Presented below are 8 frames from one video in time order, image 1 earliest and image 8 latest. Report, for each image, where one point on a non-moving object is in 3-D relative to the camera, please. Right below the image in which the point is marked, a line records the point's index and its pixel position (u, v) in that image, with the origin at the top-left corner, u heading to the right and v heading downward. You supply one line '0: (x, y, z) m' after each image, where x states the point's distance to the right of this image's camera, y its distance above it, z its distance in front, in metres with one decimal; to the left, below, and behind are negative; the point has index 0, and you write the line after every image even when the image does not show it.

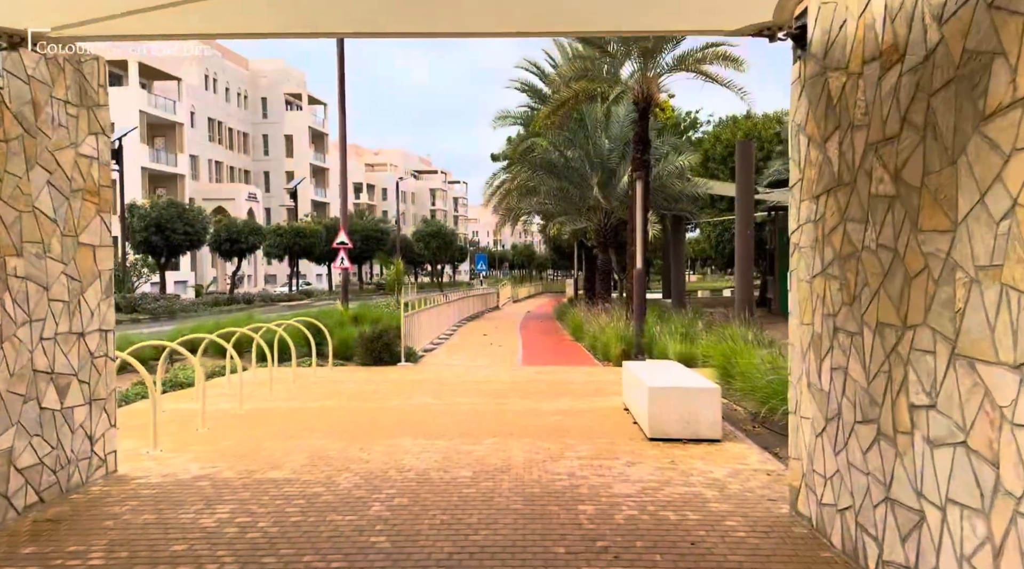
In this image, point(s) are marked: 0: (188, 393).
0: (-3.2, -1.1, +8.8) m
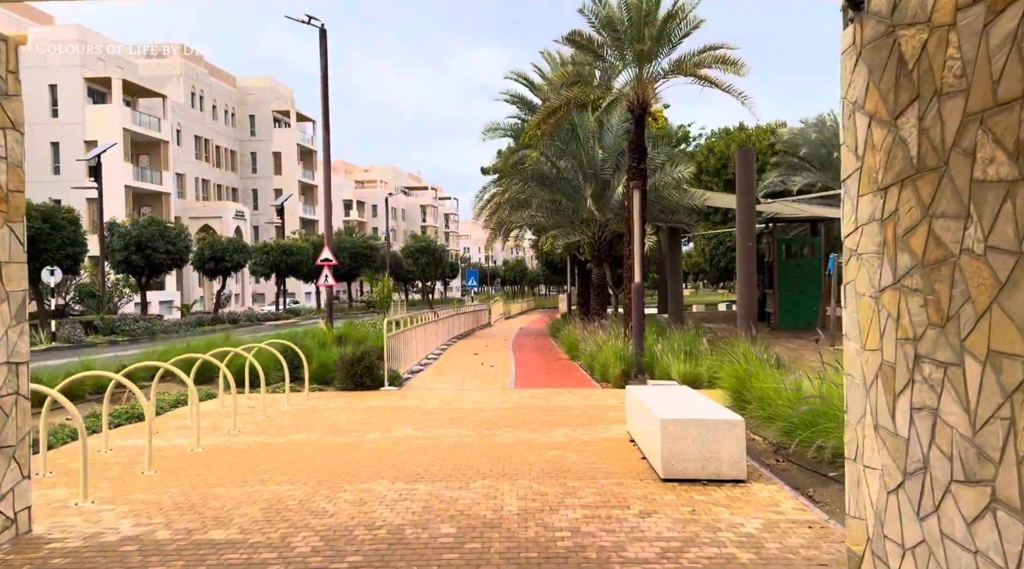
0: (-3.3, -1.3, +7.9) m
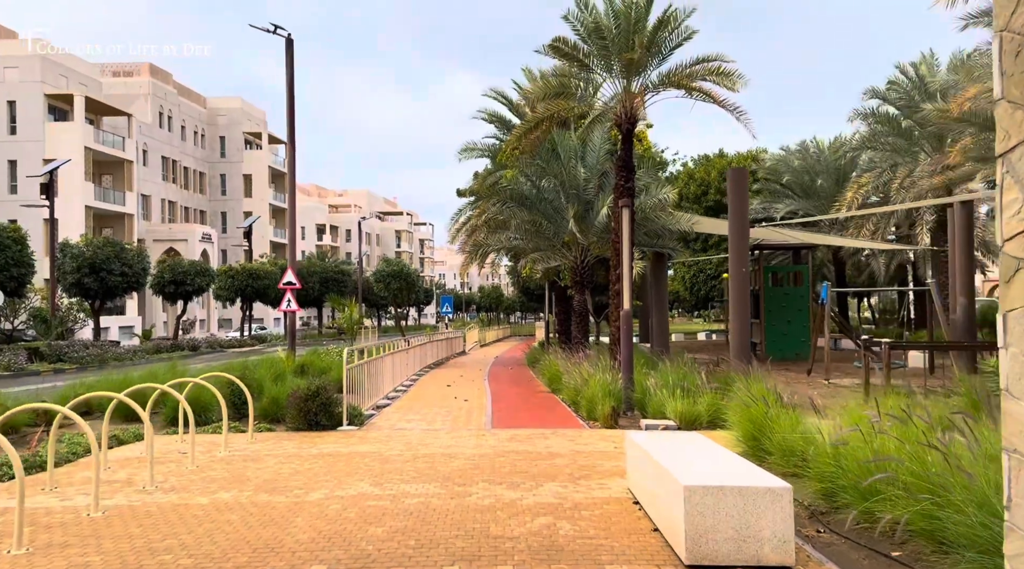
0: (-3.5, -1.4, +6.4) m
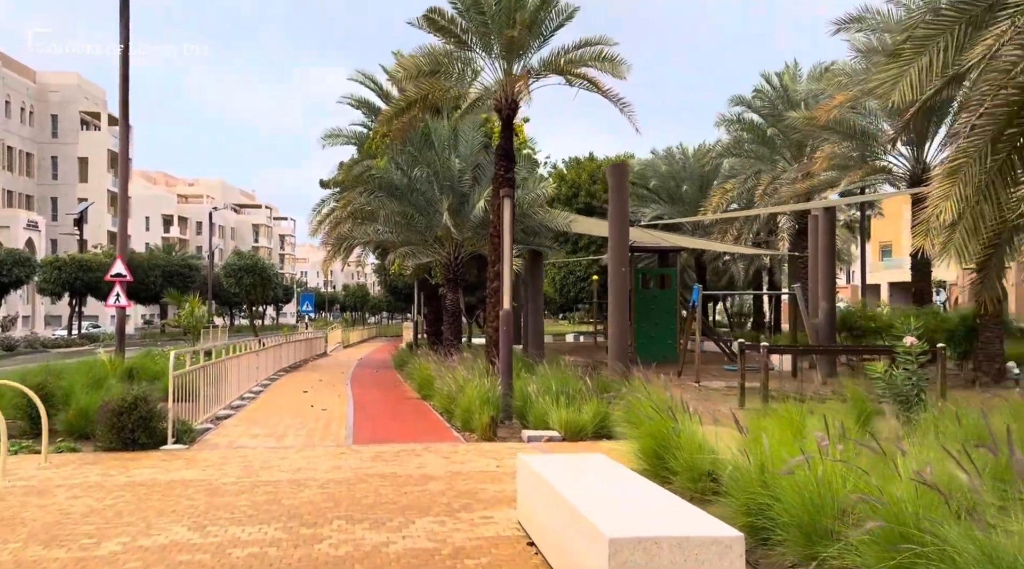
0: (-4.2, -1.3, +4.6) m
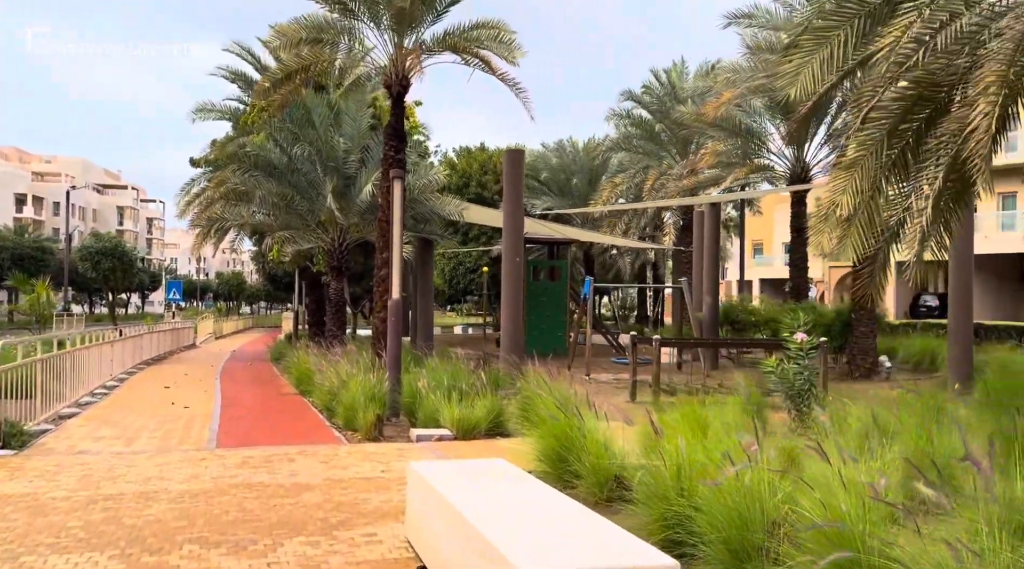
0: (-4.7, -1.2, +3.3) m
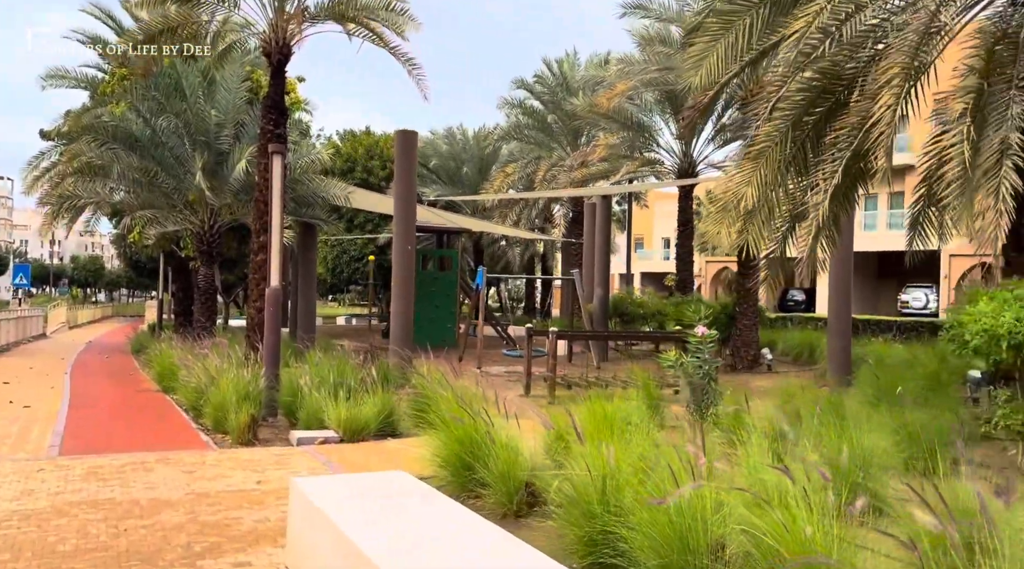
0: (-4.9, -1.0, +1.9) m
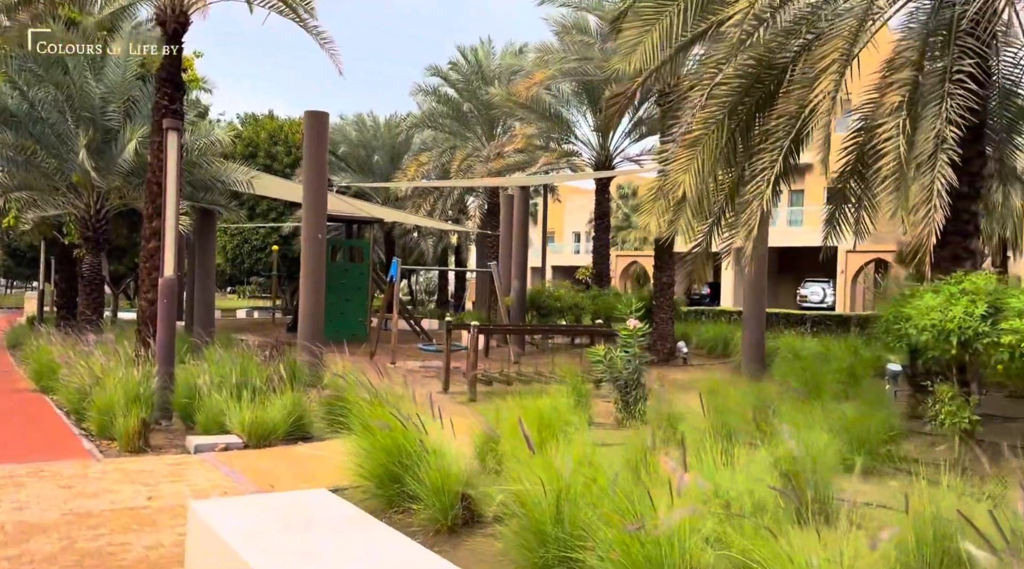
0: (-4.8, -1.0, +0.8) m
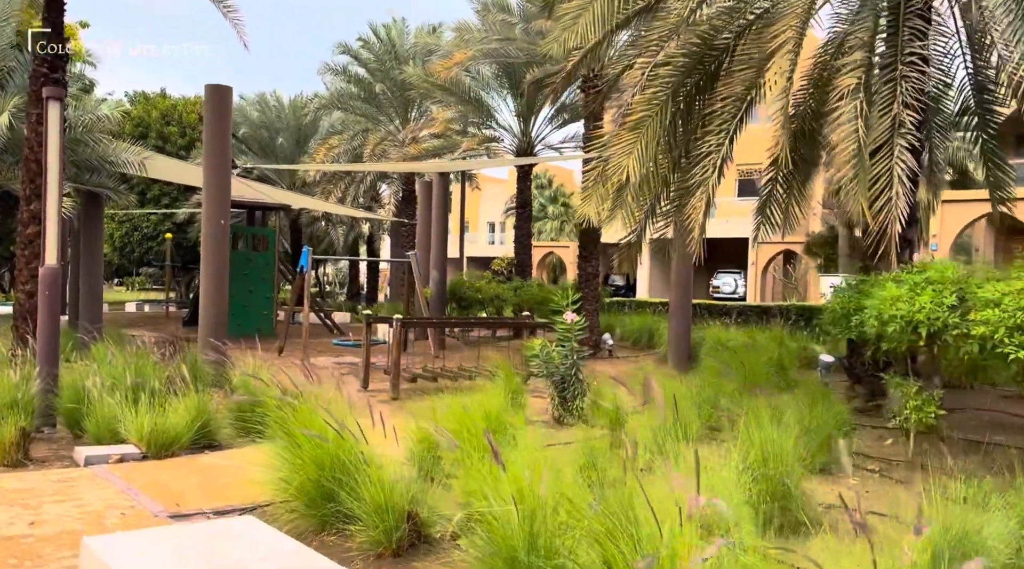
0: (-4.5, -1.0, -0.4) m
